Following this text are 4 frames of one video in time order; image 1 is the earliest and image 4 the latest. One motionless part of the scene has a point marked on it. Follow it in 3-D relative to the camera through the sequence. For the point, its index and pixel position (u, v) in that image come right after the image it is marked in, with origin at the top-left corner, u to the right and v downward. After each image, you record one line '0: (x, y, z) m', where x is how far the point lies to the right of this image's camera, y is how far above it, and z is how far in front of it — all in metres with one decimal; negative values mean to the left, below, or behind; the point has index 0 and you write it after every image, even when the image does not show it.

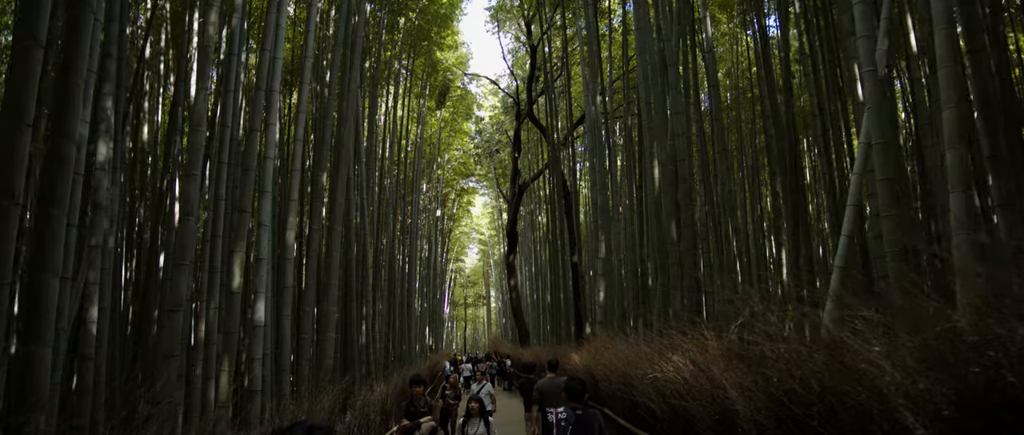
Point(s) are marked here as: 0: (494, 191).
0: (-0.5, +0.8, +18.1) m
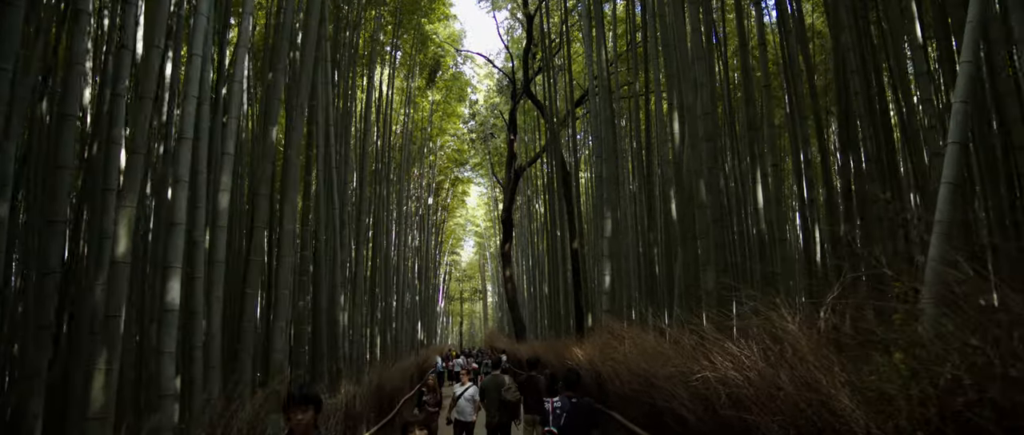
0: (-0.6, +1.0, +17.4) m
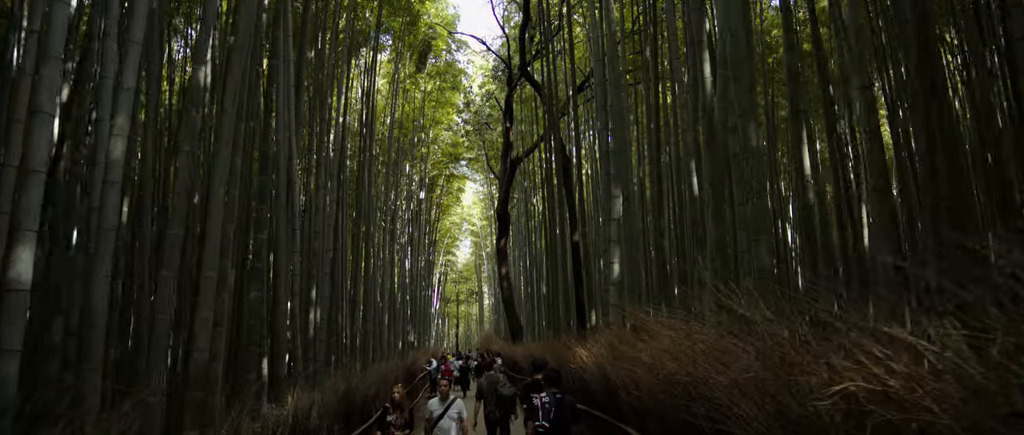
0: (-0.7, +1.1, +16.7) m
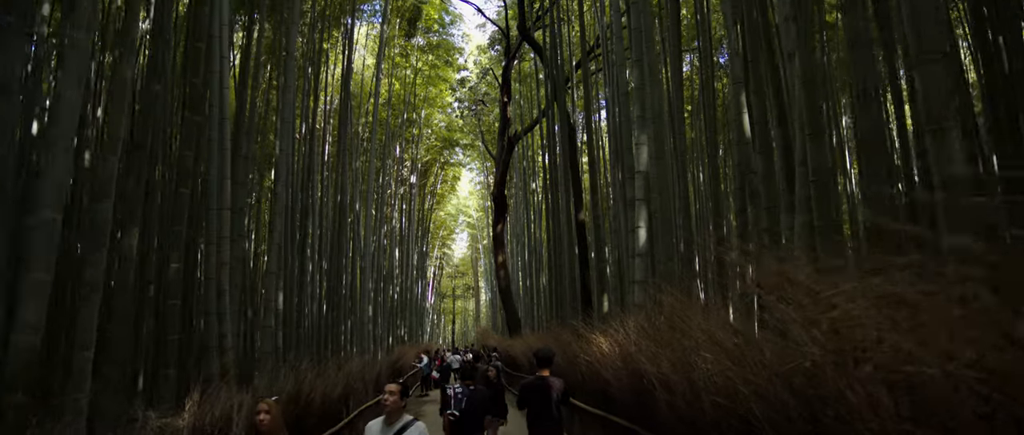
0: (-0.8, +1.4, +15.9) m
